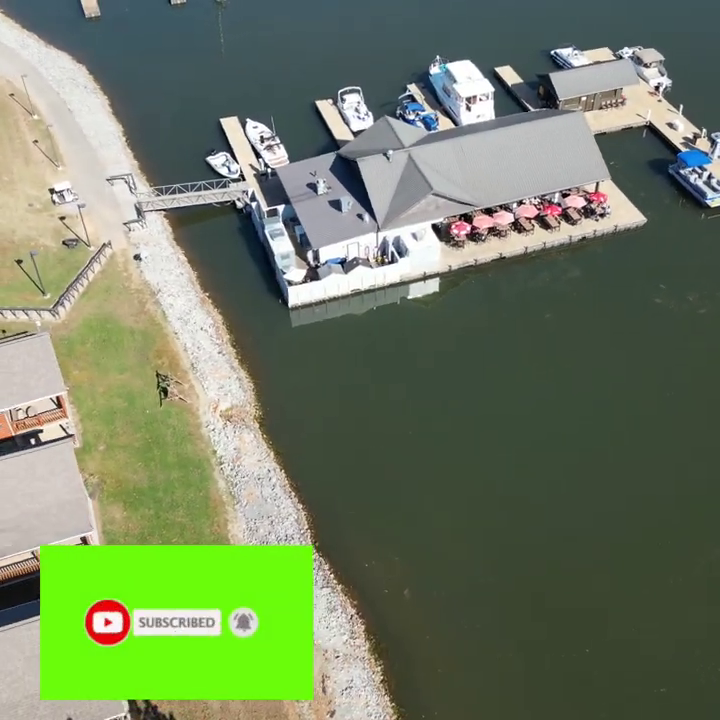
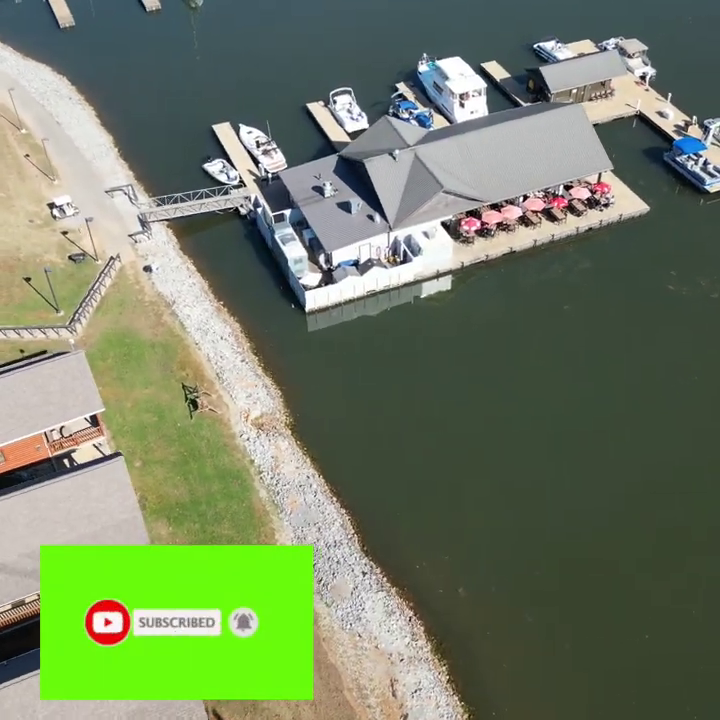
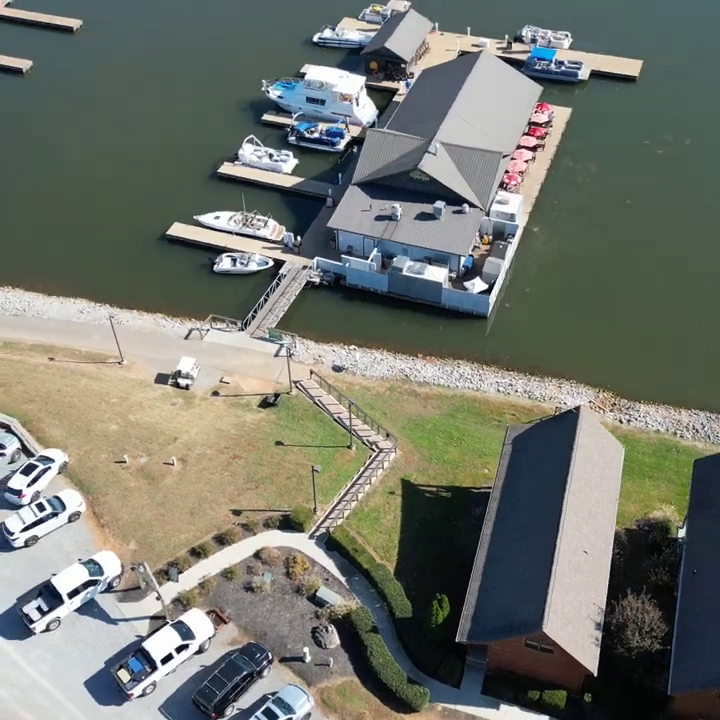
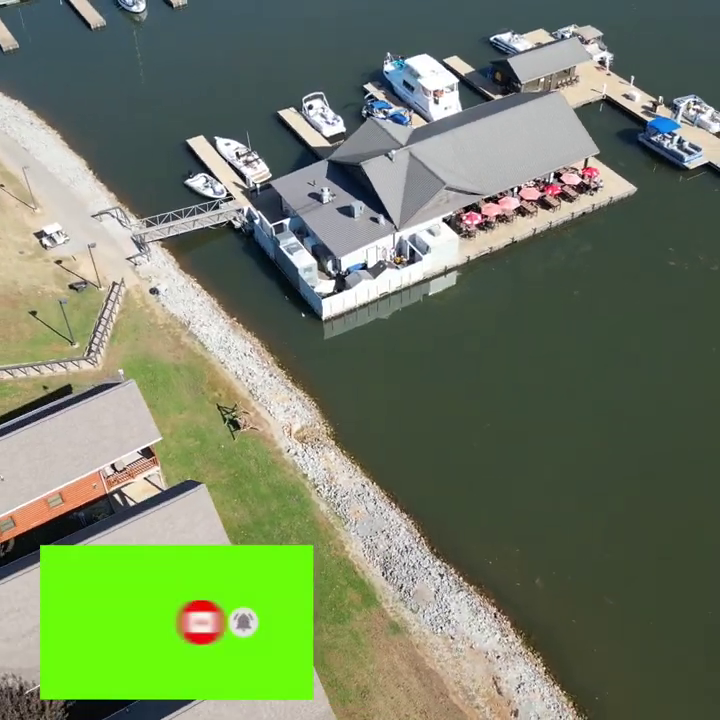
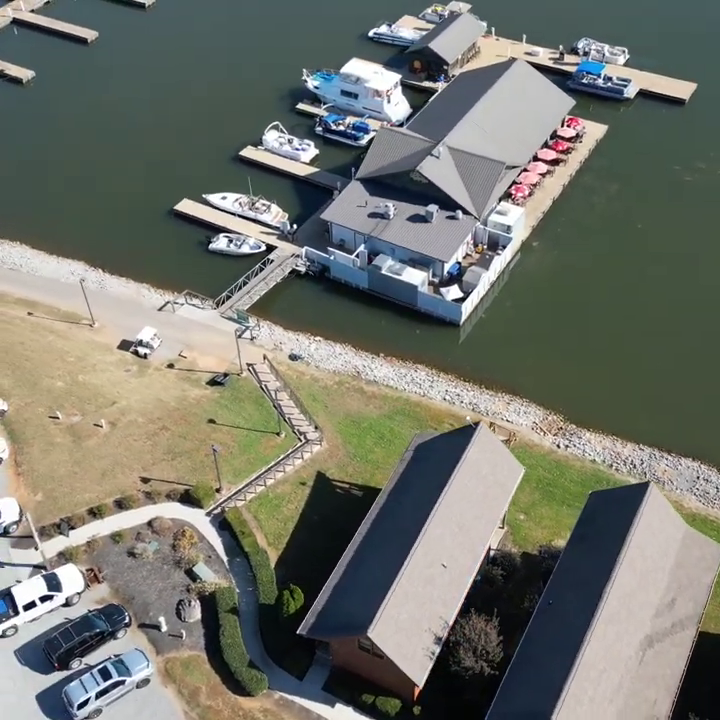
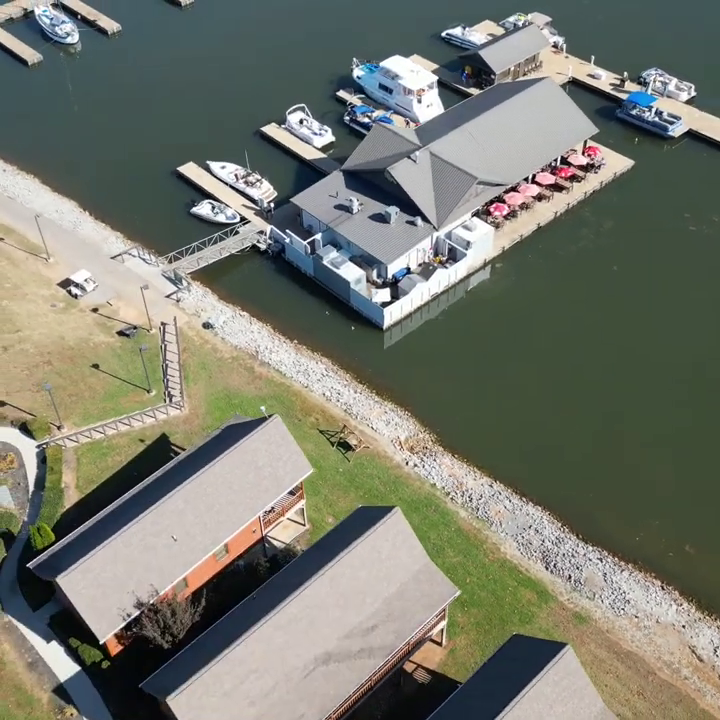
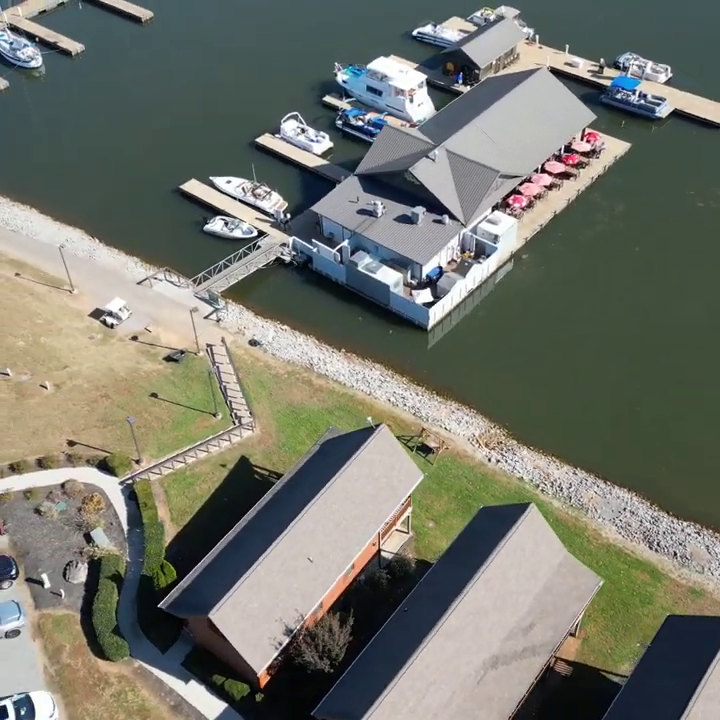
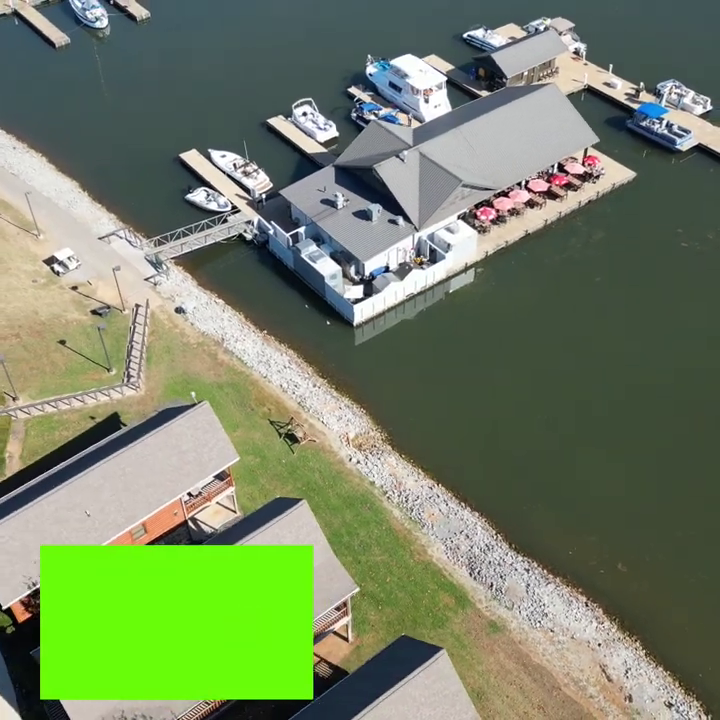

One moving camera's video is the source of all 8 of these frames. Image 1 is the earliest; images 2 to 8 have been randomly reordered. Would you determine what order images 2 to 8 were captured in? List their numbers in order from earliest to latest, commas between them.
2, 4, 8, 6, 7, 5, 3
